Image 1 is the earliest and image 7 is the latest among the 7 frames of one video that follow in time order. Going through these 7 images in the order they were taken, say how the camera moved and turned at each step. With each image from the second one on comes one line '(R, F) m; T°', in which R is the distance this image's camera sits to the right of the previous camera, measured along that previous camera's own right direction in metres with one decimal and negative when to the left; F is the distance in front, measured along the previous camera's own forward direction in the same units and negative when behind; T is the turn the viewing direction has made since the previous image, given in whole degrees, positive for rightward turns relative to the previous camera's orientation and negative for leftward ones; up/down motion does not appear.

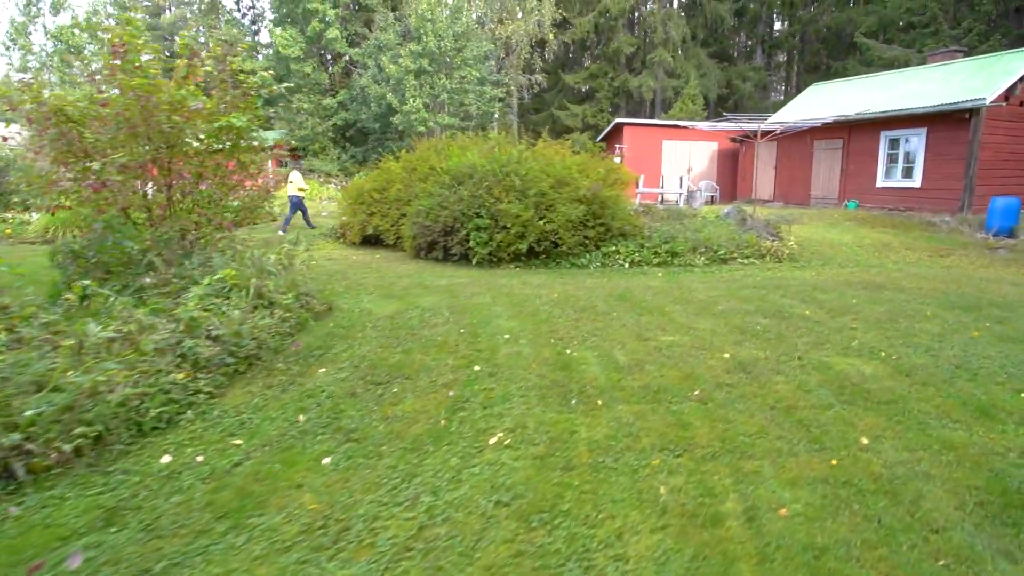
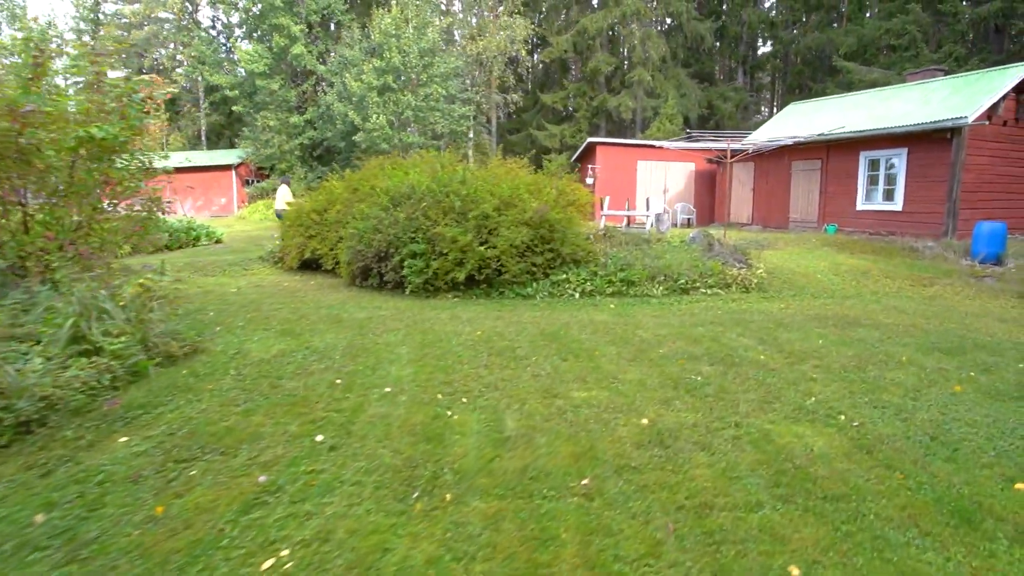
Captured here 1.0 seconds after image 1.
(+0.9, +1.0) m; 0°
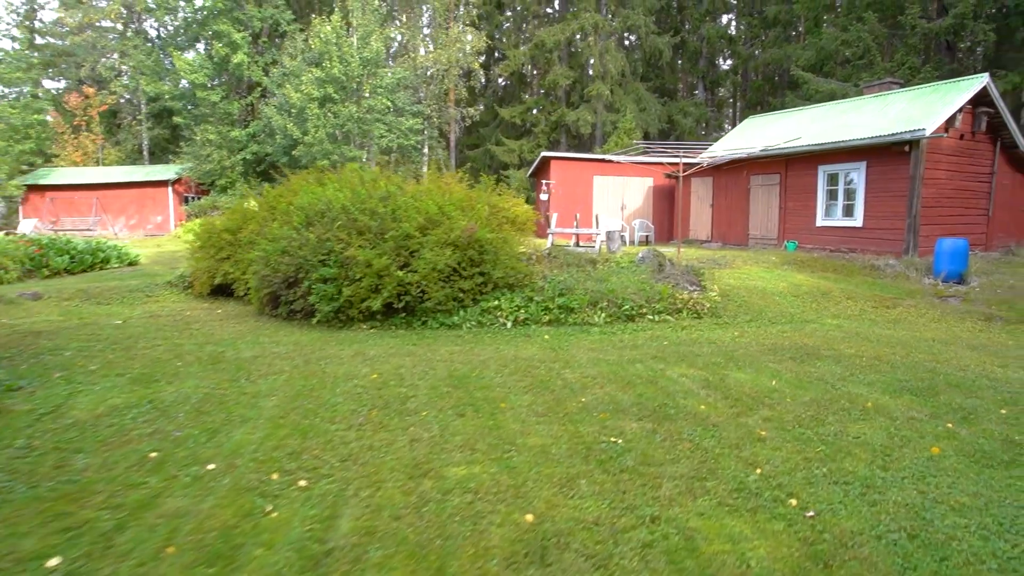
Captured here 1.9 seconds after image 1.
(+0.7, +1.0) m; +3°
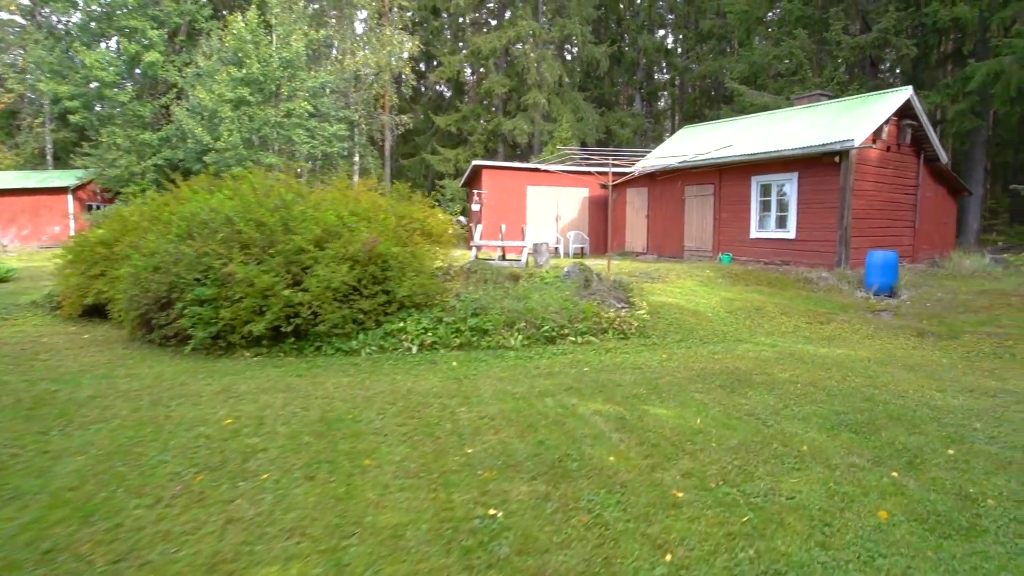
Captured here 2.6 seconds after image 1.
(+0.5, +0.8) m; +5°
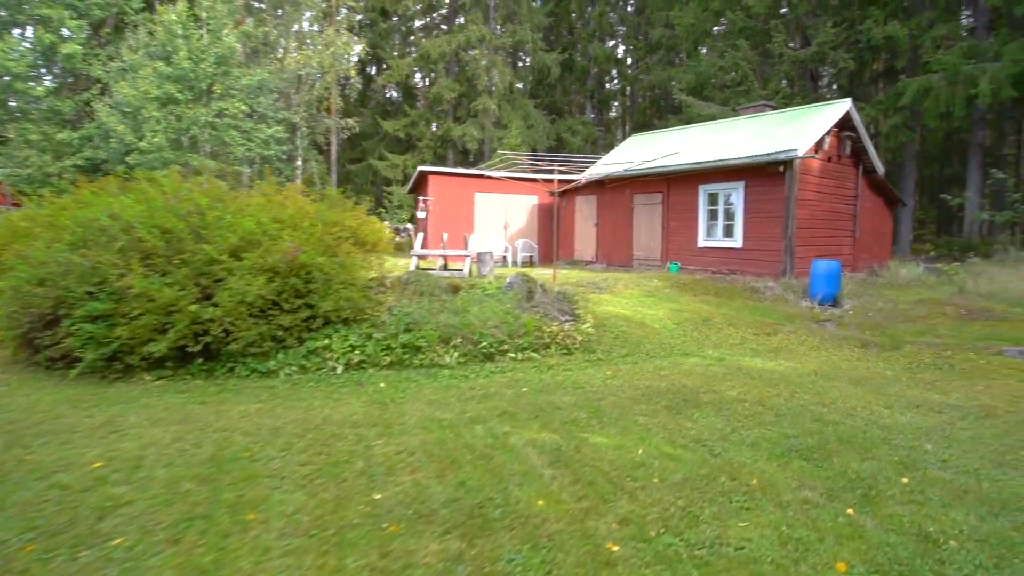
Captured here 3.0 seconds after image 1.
(+0.2, +0.5) m; +4°
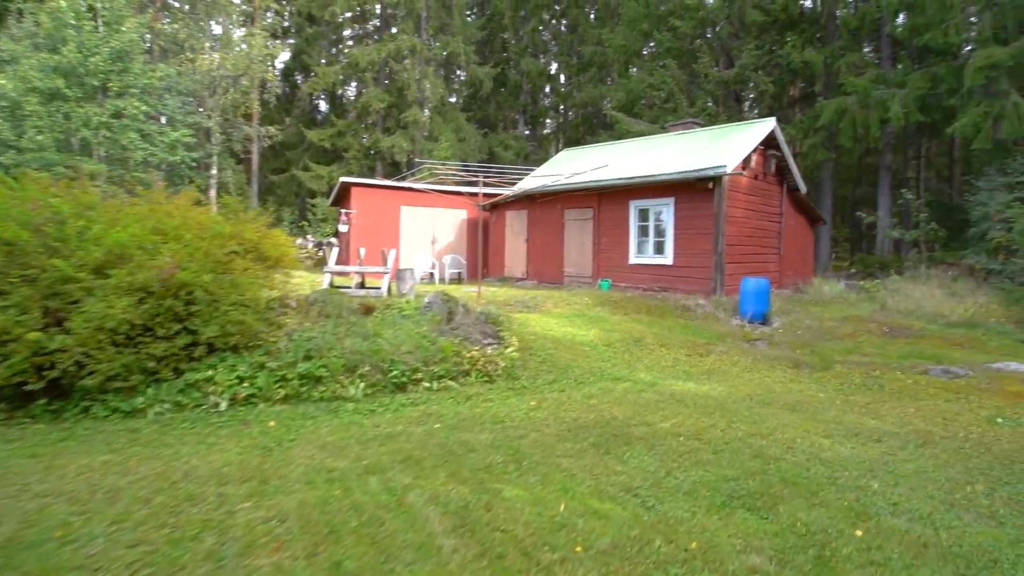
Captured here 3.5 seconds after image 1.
(+0.2, +0.6) m; +6°
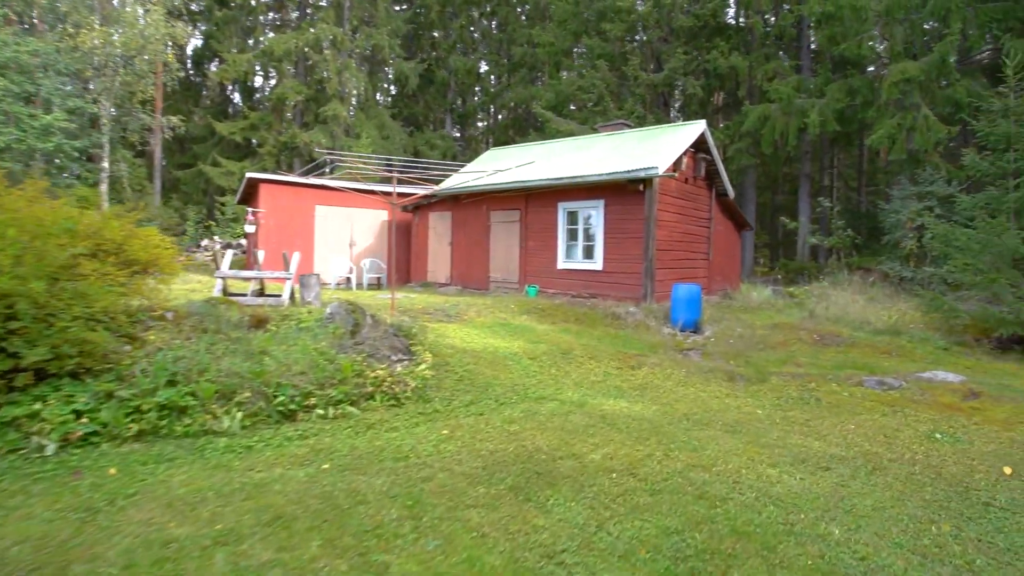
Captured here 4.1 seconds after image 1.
(+0.2, +0.7) m; +7°
